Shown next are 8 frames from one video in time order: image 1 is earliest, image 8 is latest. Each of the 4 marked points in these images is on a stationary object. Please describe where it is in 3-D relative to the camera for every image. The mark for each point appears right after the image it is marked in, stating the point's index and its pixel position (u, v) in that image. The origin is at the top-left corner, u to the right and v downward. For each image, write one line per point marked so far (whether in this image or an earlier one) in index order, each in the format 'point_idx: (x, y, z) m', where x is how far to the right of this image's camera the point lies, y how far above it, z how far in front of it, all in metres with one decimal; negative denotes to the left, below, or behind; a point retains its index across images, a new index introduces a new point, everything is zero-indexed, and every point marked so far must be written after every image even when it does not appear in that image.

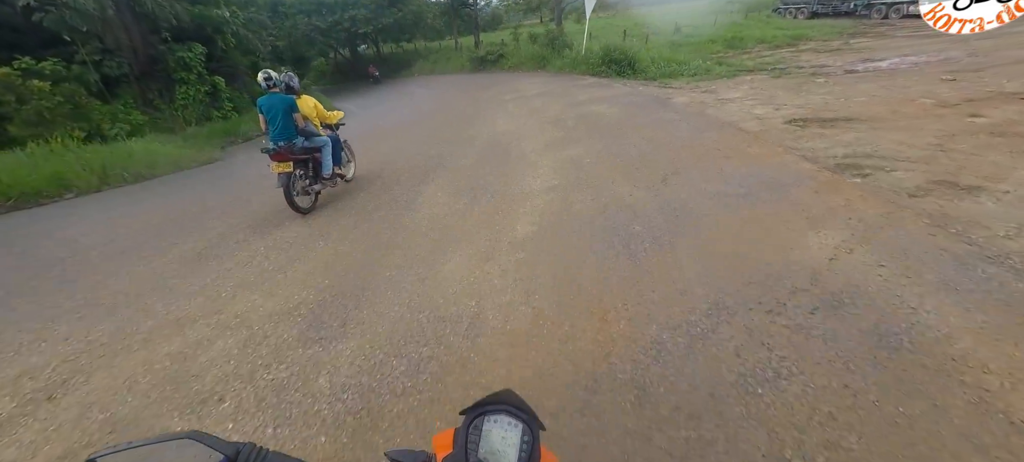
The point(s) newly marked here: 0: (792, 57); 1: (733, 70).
0: (+12.1, +7.4, +16.6) m
1: (+8.5, +6.1, +15.3) m
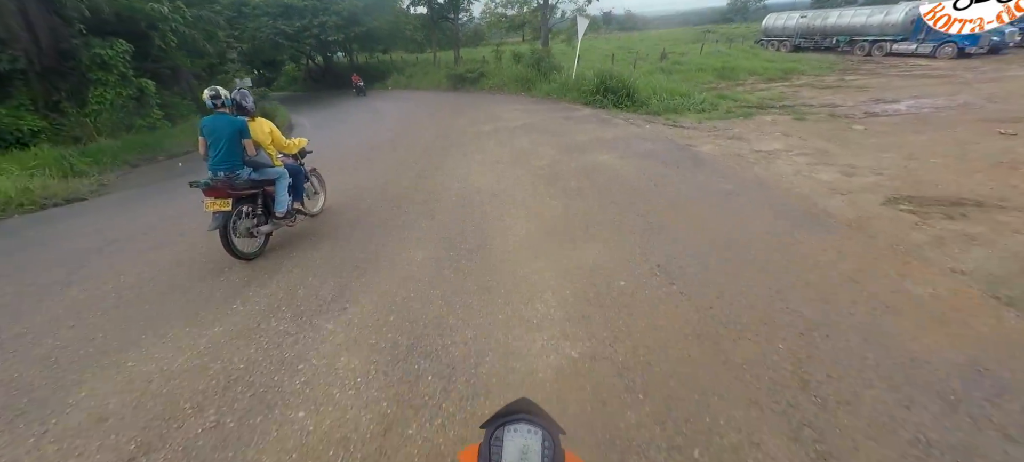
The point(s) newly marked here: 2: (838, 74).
0: (+11.3, +5.6, +15.6) m
1: (+7.9, +4.4, +14.1) m
2: (+16.1, +7.6, +19.1) m
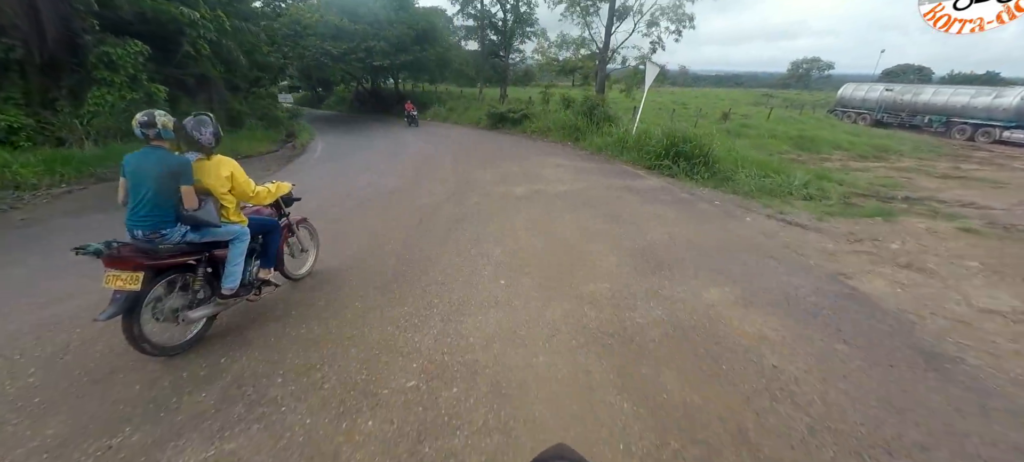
0: (+12.8, +1.8, +12.8) m
1: (+9.1, +1.2, +11.4) m
2: (+17.9, +2.9, +16.0) m
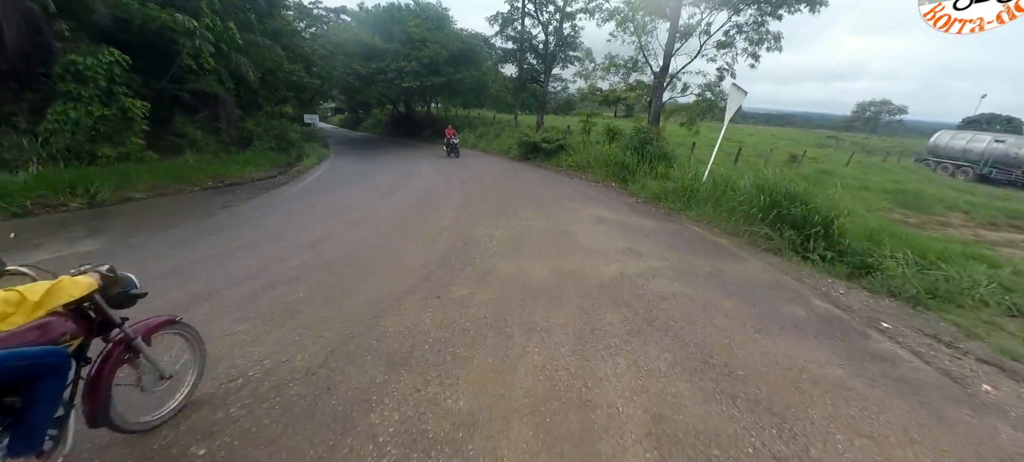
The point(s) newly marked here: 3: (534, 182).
0: (+13.4, -0.6, +9.3) m
1: (+9.6, -0.8, +8.2) m
2: (+18.9, -0.1, +12.1) m
3: (+0.6, +1.5, +11.3) m
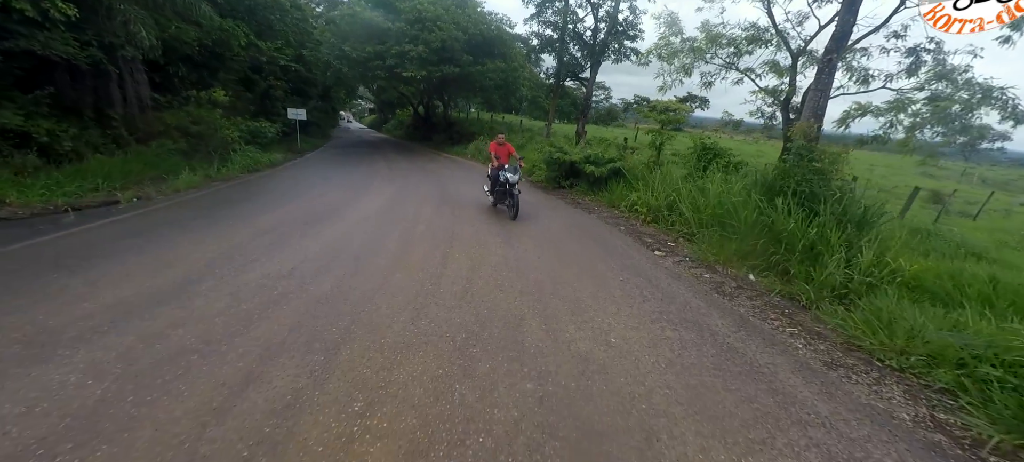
0: (+13.2, -3.0, +2.6) m
1: (+9.3, -3.0, +1.8) m
2: (+18.9, -2.9, +5.0) m
3: (+0.8, -0.1, +5.6) m
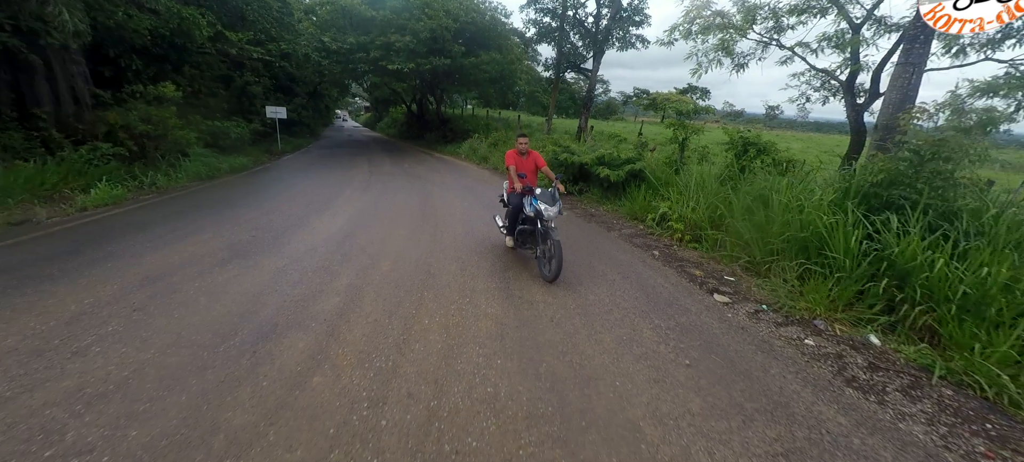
0: (+13.3, -3.1, +1.1) m
1: (+9.4, -3.2, +0.3) m
2: (+19.0, -2.9, +3.6) m
3: (+0.8, -0.5, +4.1) m
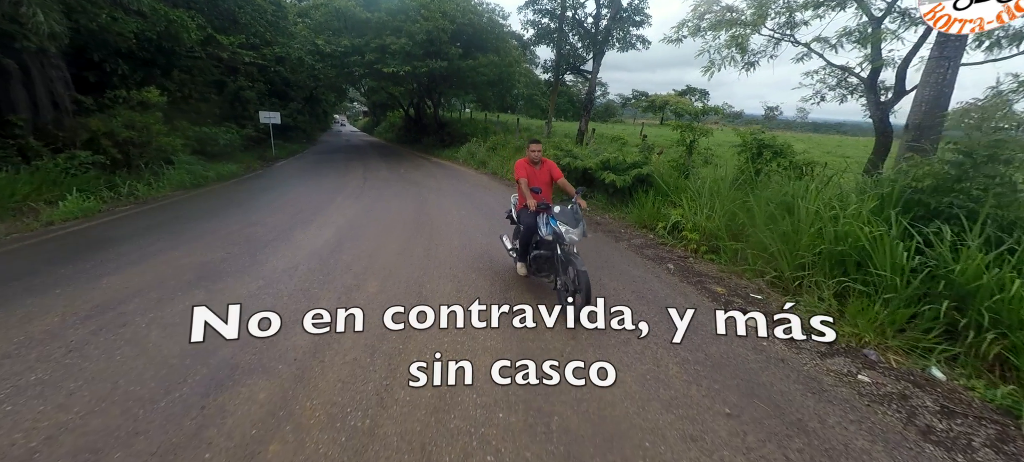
0: (+13.3, -3.1, +0.7) m
1: (+9.4, -3.2, -0.1) m
2: (+19.0, -2.8, +3.2) m
3: (+0.8, -0.6, +3.7) m
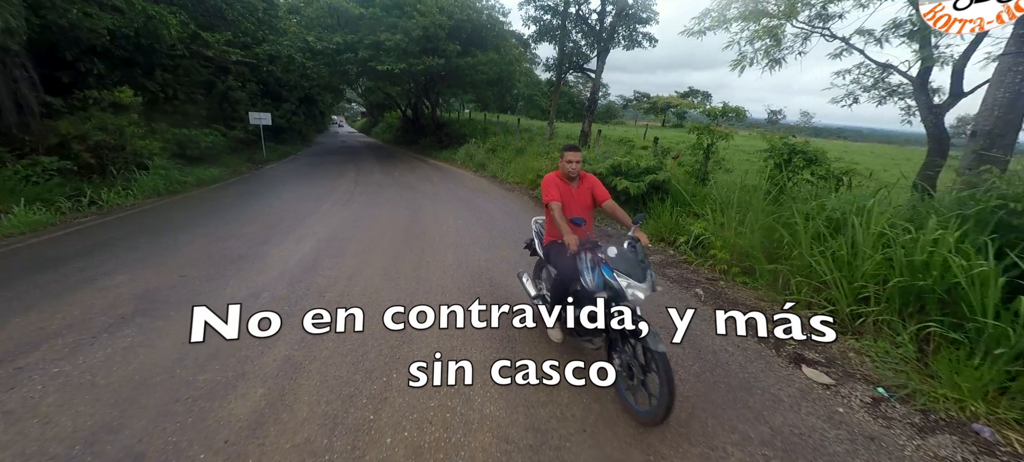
0: (+13.4, -3.3, +0.1) m
1: (+9.4, -3.4, -0.7) m
2: (+19.0, -3.1, +2.5) m
3: (+0.8, -0.8, +3.1) m
